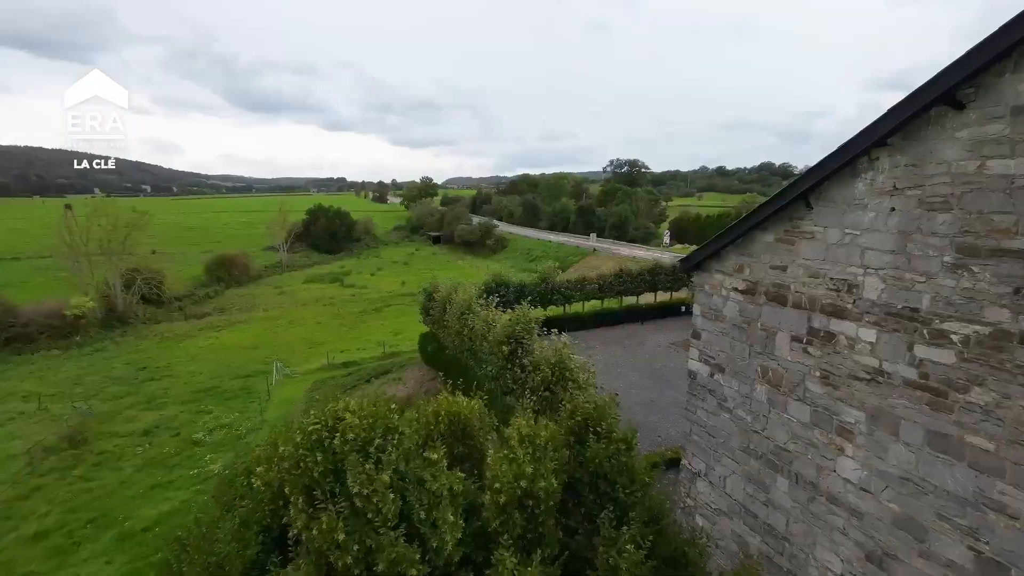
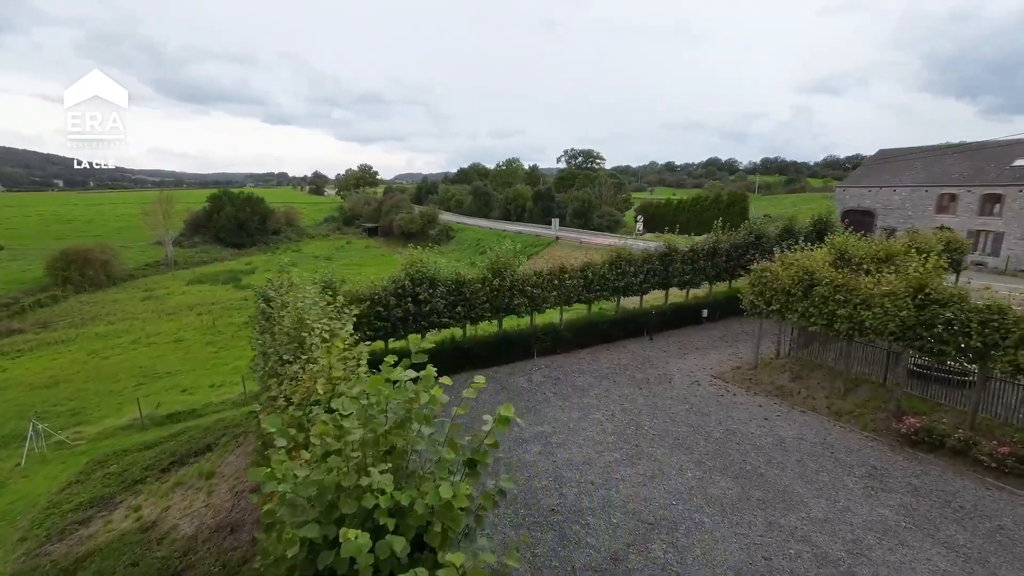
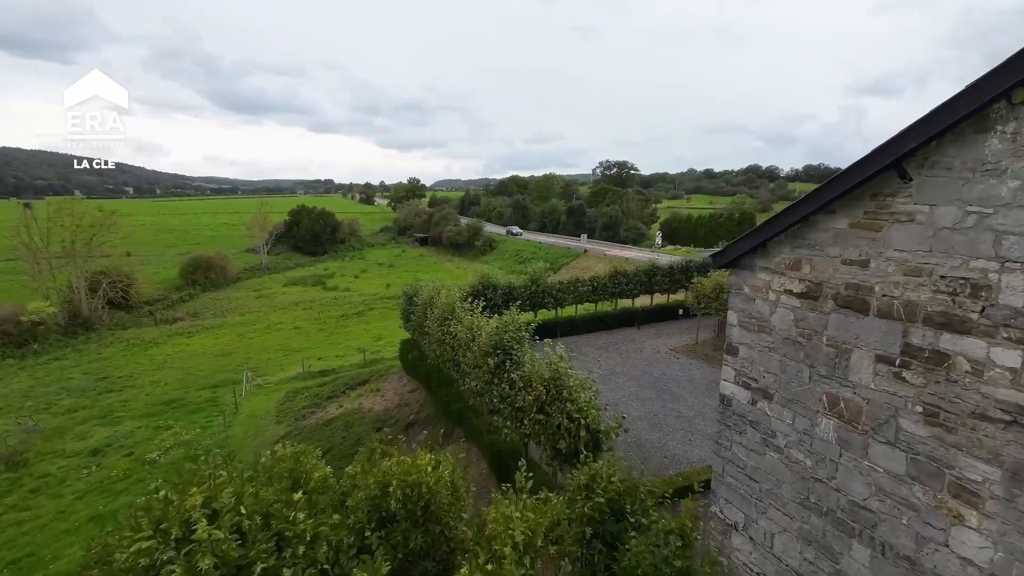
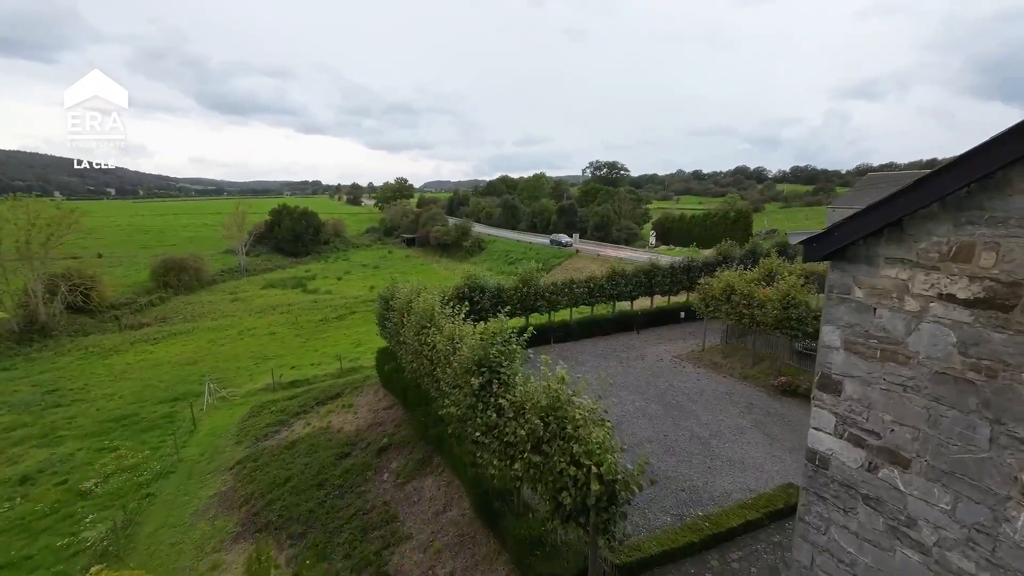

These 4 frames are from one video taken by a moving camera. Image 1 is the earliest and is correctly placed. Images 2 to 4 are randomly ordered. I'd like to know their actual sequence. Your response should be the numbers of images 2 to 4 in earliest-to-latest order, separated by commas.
3, 4, 2
